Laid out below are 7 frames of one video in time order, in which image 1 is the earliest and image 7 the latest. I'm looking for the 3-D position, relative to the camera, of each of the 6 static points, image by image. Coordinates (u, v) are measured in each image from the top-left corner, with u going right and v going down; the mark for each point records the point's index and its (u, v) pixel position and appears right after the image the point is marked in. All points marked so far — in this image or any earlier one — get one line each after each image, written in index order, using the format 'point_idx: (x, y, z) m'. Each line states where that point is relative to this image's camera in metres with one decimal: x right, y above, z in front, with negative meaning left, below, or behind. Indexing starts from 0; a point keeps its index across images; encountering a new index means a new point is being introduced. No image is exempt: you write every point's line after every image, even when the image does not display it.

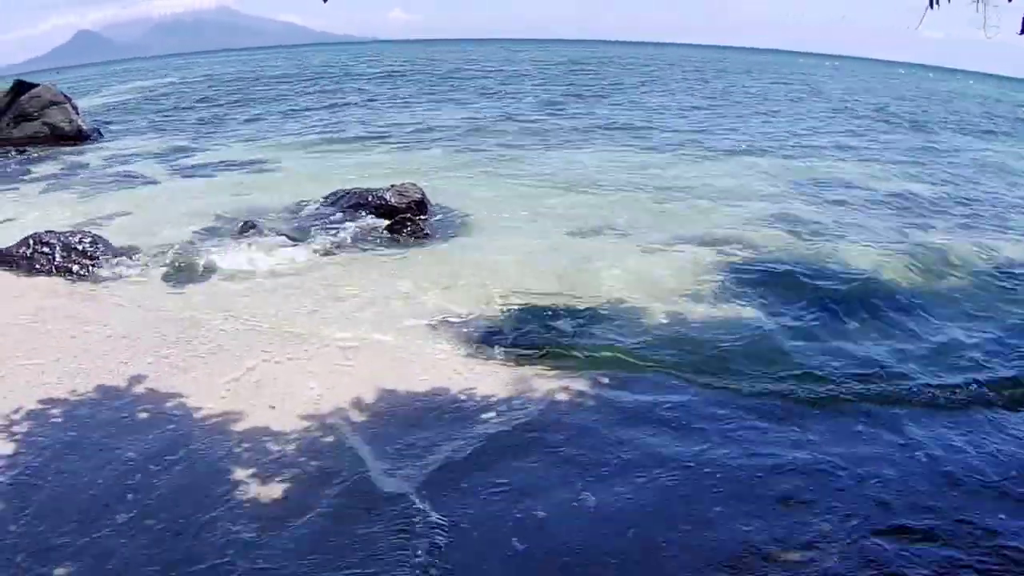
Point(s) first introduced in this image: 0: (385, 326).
0: (-1.2, -0.6, +9.4) m
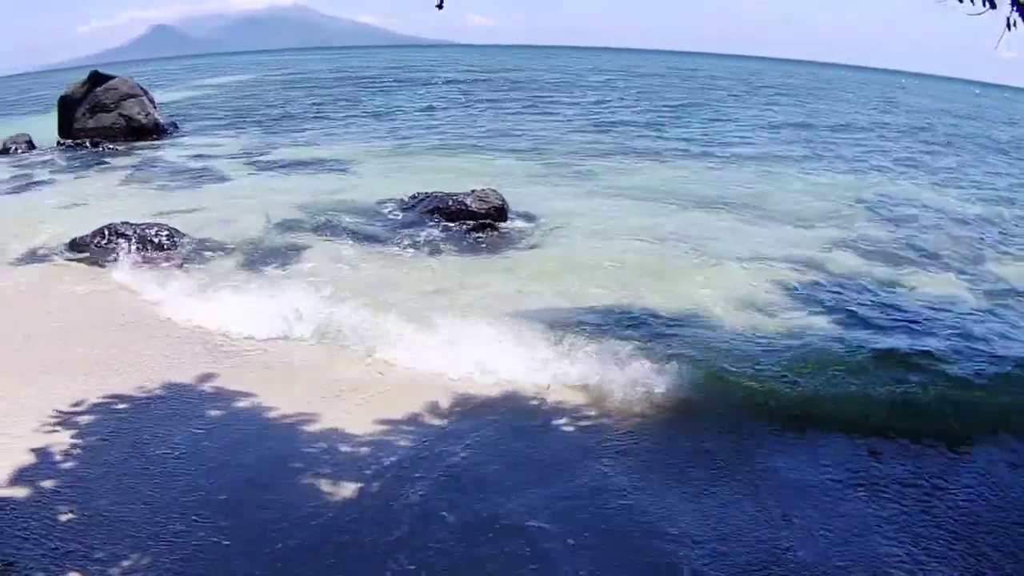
0: (-0.4, -0.7, +9.3) m
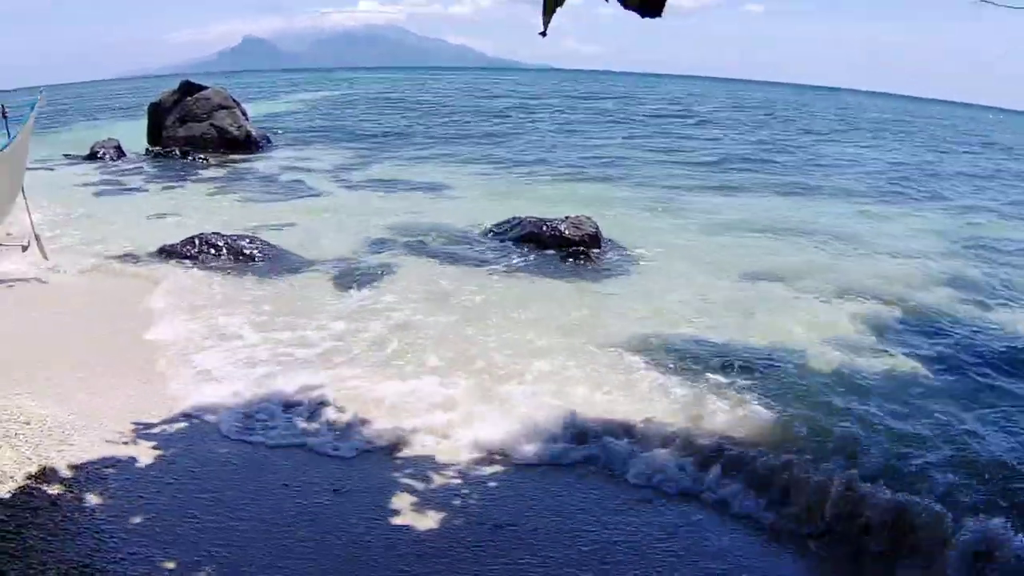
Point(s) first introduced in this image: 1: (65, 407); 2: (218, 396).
0: (+0.5, -0.9, +9.3) m
1: (-4.7, -1.2, +8.8) m
2: (-2.9, -1.2, +9.0) m
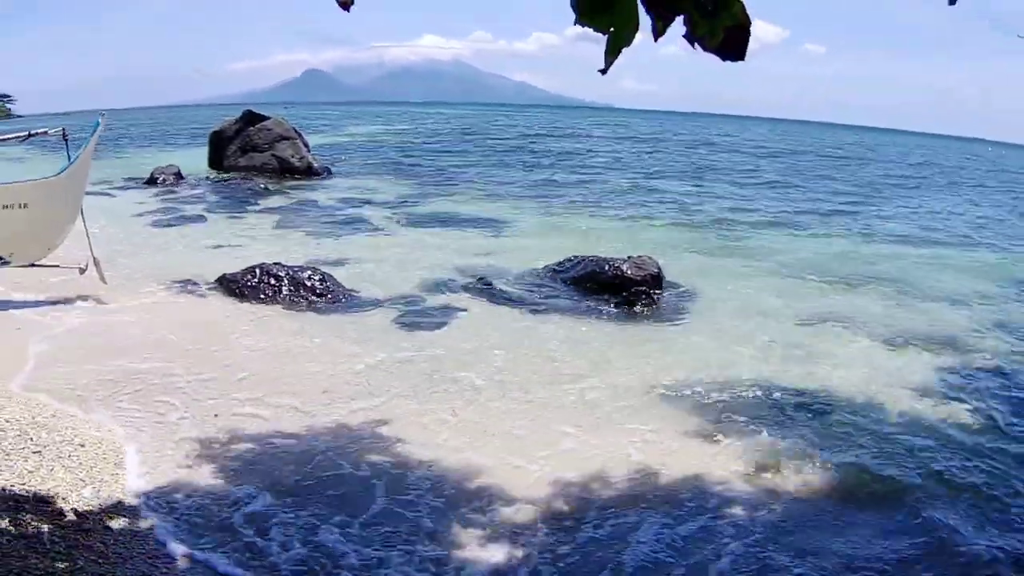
0: (+1.1, -1.4, +9.4) m
1: (-4.1, -1.5, +8.9) m
2: (-2.3, -1.5, +9.1) m
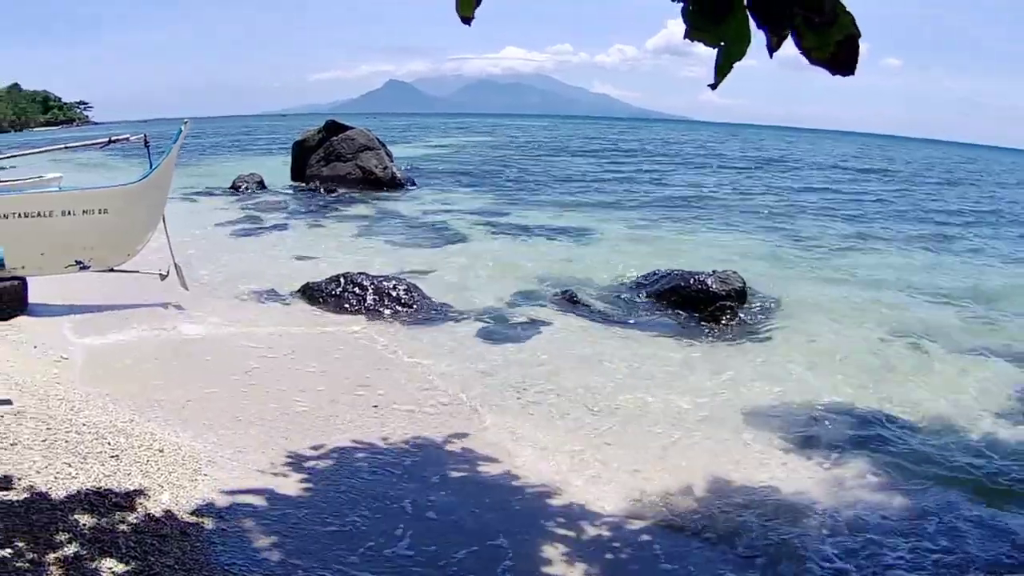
0: (+2.0, -1.5, +9.4) m
1: (-3.3, -1.6, +8.9) m
2: (-1.5, -1.6, +9.1) m
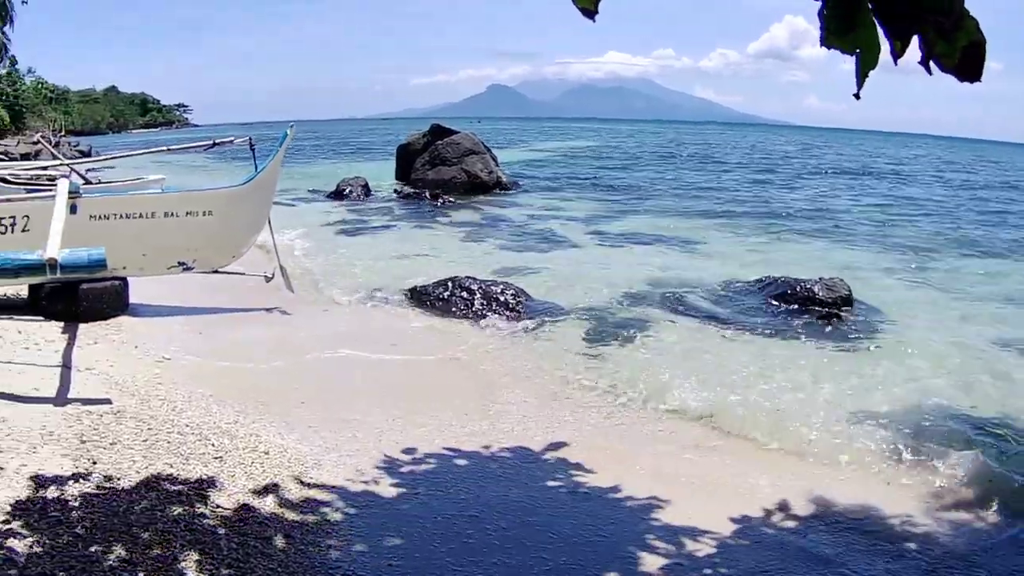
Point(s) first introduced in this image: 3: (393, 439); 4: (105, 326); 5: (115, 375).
0: (+3.1, -1.6, +9.4) m
1: (-2.1, -1.6, +9.0) m
2: (-0.3, -1.7, +9.1) m
3: (-1.3, -1.6, +9.1) m
4: (-5.4, -0.5, +11.3) m
5: (-4.7, -1.0, +10.0) m
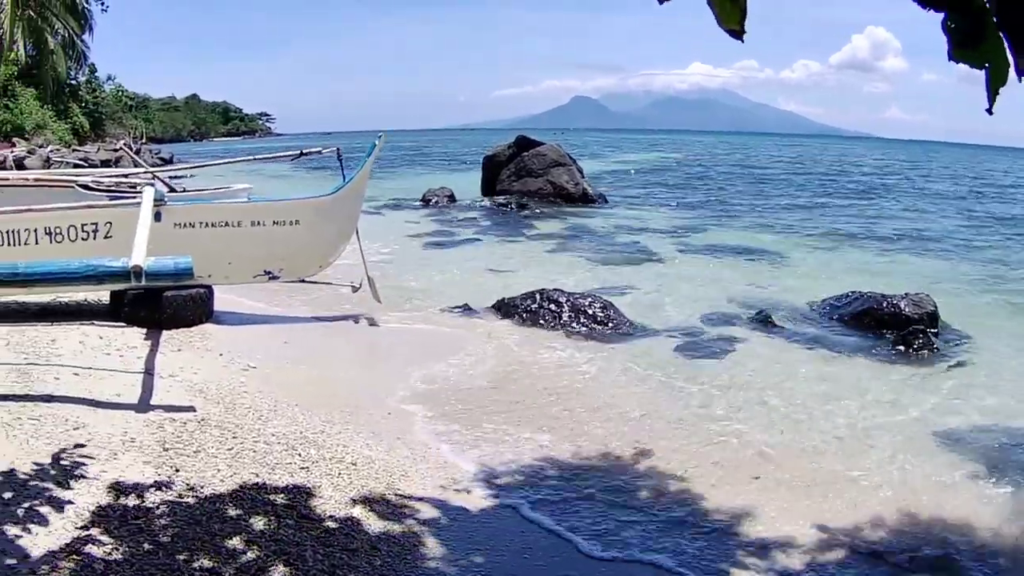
0: (+4.1, -1.7, +9.5) m
1: (-1.1, -1.7, +9.1) m
2: (+0.7, -1.8, +9.3) m
3: (-0.3, -1.7, +9.3) m
4: (-4.4, -0.6, +11.5) m
5: (-3.7, -1.1, +10.2) m
